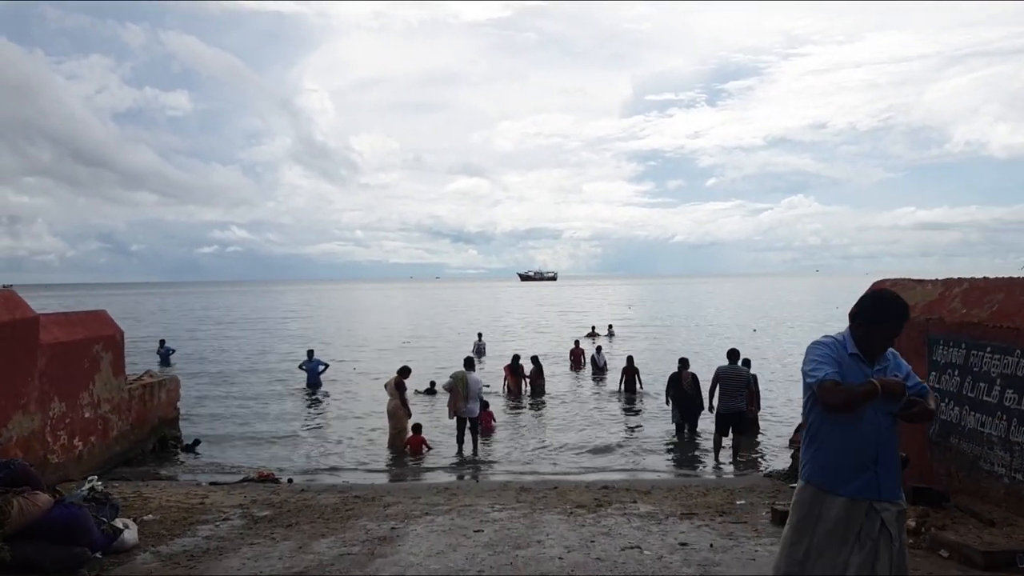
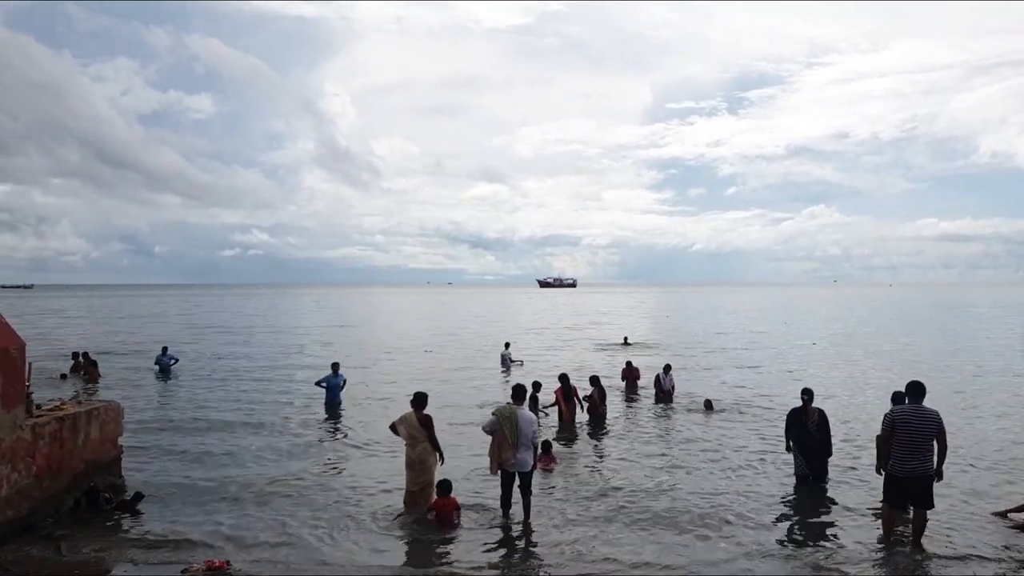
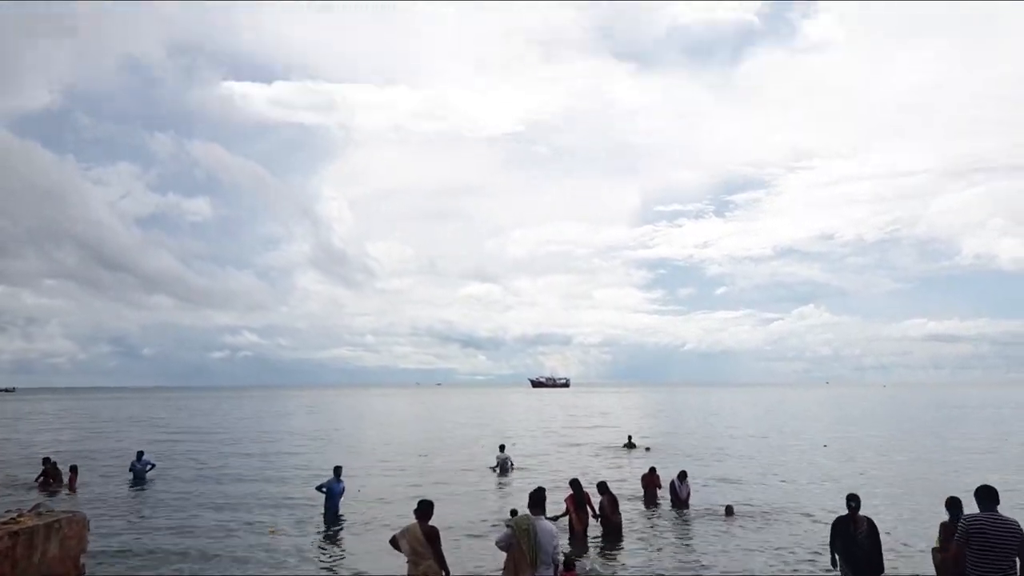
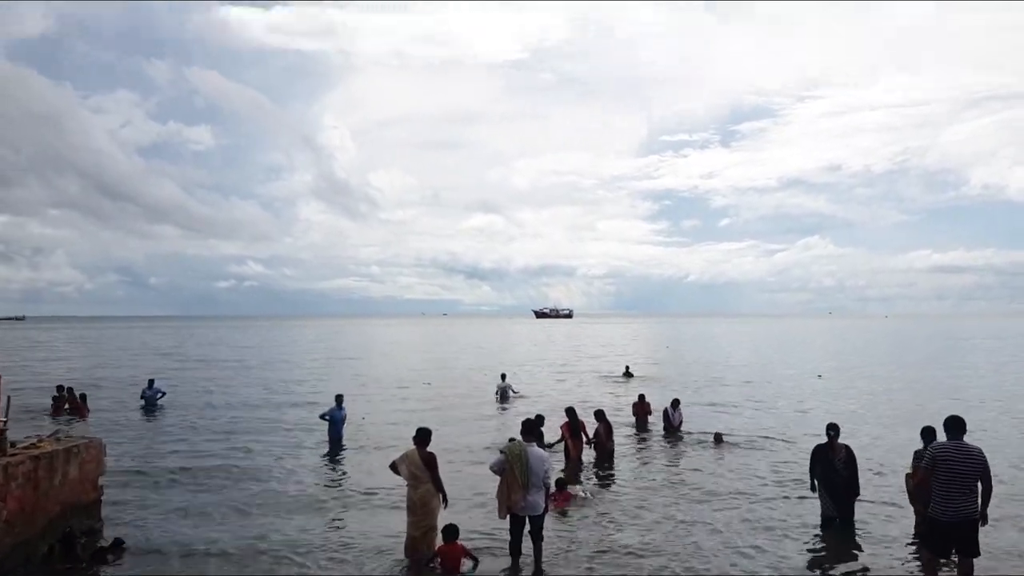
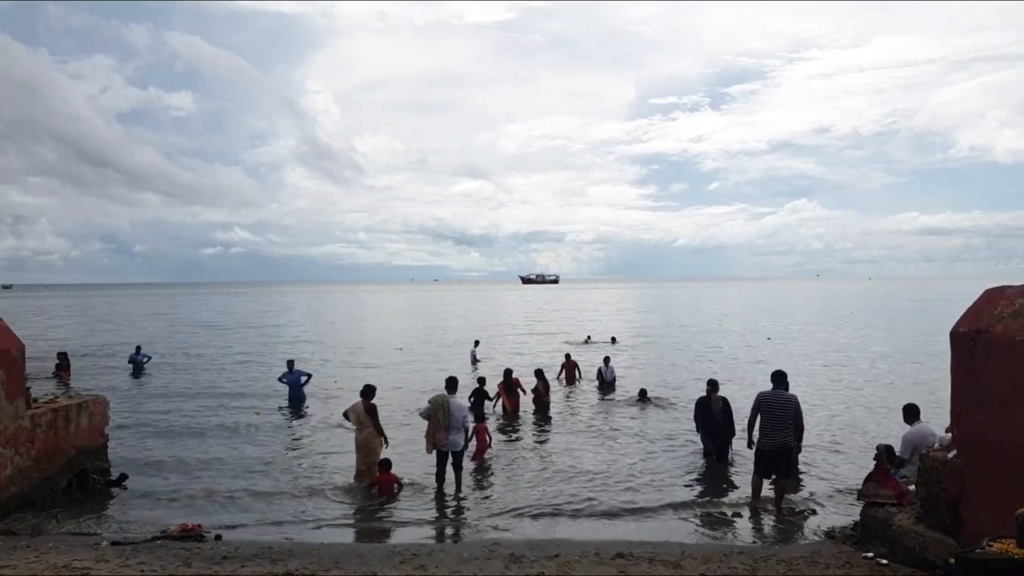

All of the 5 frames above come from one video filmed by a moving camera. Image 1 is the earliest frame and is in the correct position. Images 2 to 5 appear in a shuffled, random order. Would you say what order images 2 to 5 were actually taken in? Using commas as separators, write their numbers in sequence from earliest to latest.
5, 2, 4, 3
